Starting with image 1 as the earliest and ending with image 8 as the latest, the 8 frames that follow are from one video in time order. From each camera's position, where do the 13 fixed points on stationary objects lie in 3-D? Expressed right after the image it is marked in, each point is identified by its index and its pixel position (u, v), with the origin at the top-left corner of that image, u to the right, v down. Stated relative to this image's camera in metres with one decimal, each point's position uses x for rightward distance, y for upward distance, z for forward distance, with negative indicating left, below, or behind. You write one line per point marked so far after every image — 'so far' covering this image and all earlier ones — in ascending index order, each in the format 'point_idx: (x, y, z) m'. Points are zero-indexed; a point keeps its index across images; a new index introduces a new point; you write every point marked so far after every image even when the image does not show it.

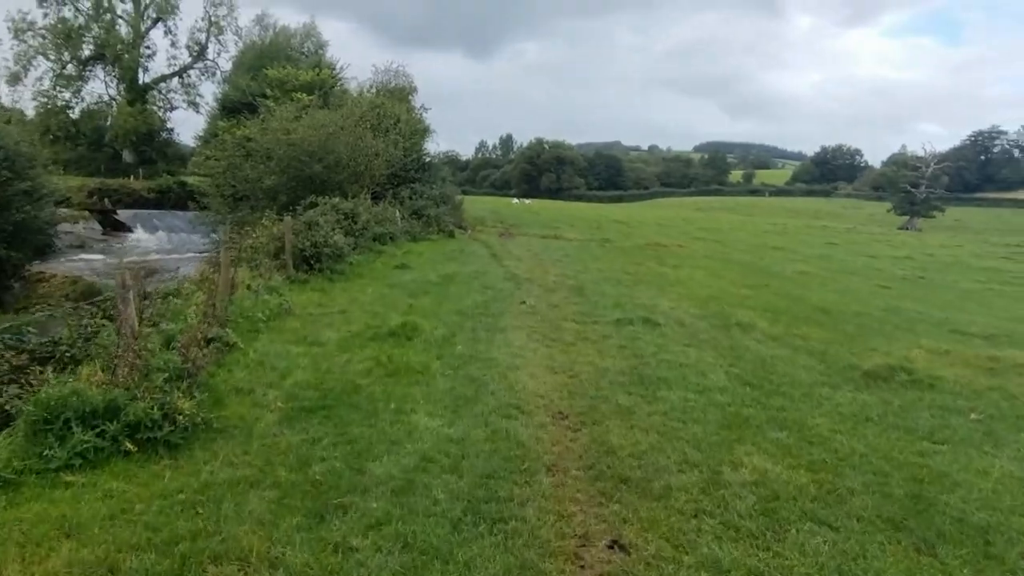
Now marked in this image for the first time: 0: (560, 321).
0: (+0.9, +0.2, +18.2) m
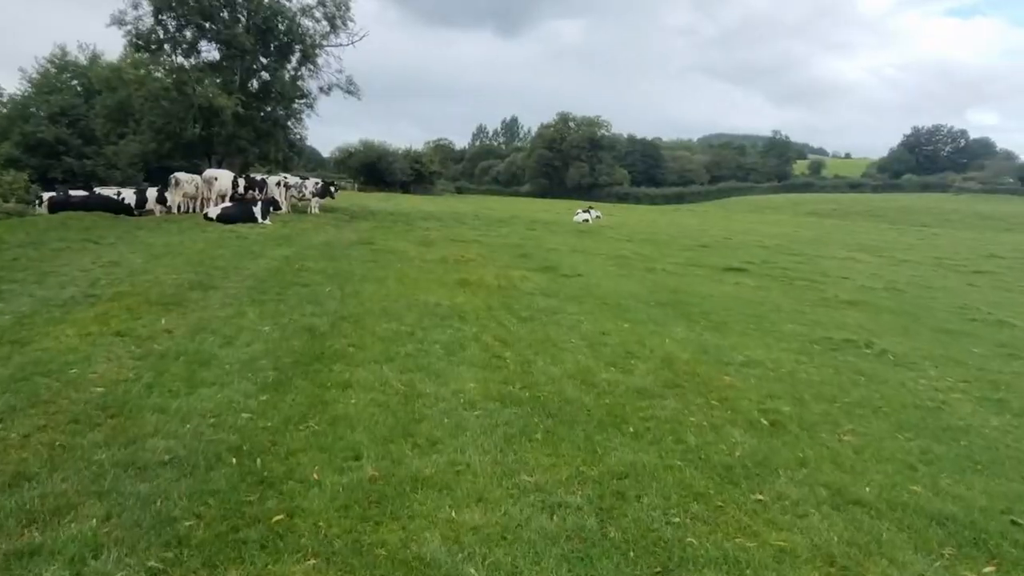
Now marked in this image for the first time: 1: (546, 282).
0: (+2.4, -0.2, +17.1) m
1: (+0.9, +0.1, +18.8) m
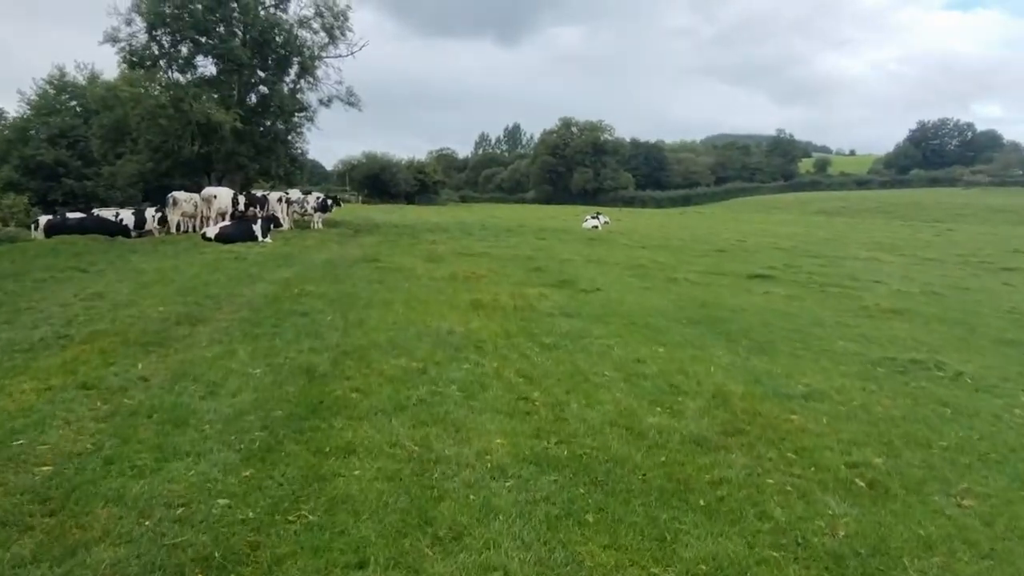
0: (+2.7, -0.5, +15.7) m
1: (+1.2, -0.3, +17.4) m
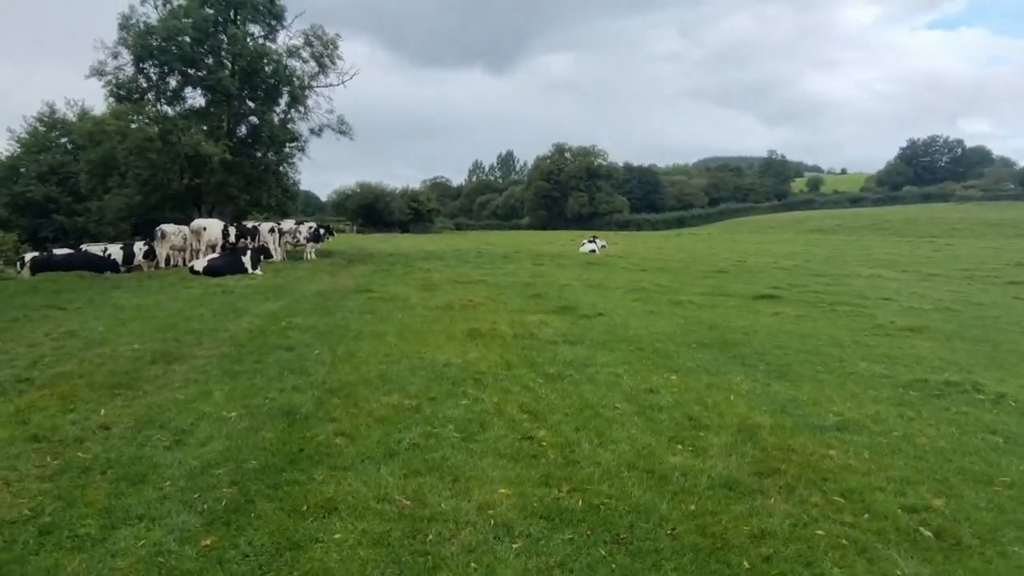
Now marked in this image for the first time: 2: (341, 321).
0: (+2.7, -1.0, +14.9) m
1: (+1.2, -0.8, +16.6) m
2: (-3.7, -0.7, +16.1) m
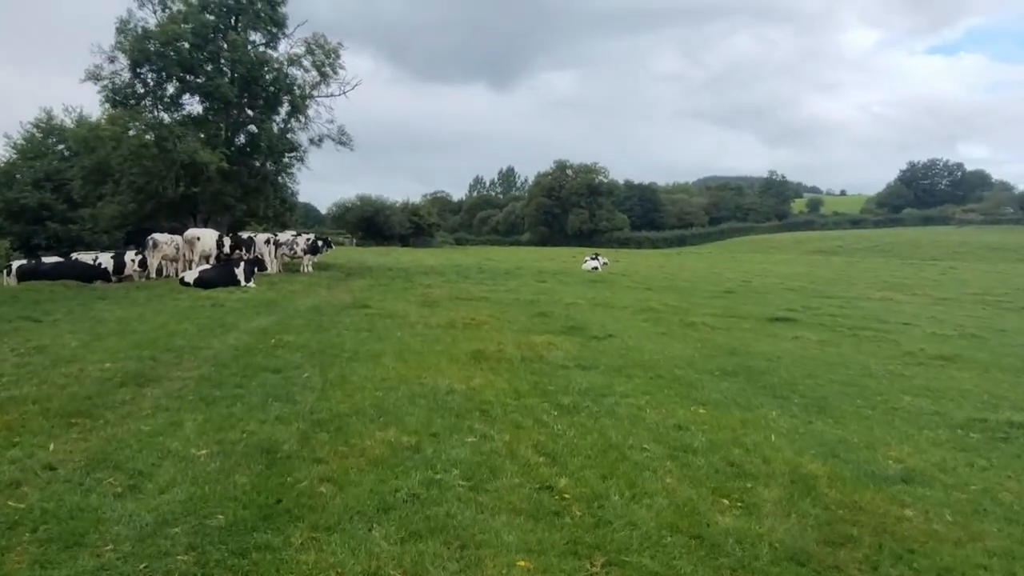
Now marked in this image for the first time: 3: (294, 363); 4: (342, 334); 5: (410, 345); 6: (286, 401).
0: (+2.9, -1.4, +13.8) m
1: (+1.3, -1.3, +15.5) m
2: (-3.6, -1.0, +15.0) m
3: (-3.5, -1.2, +12.1) m
4: (-3.7, -1.0, +16.1) m
5: (-2.0, -1.1, +14.8) m
6: (-2.9, -1.4, +9.5) m
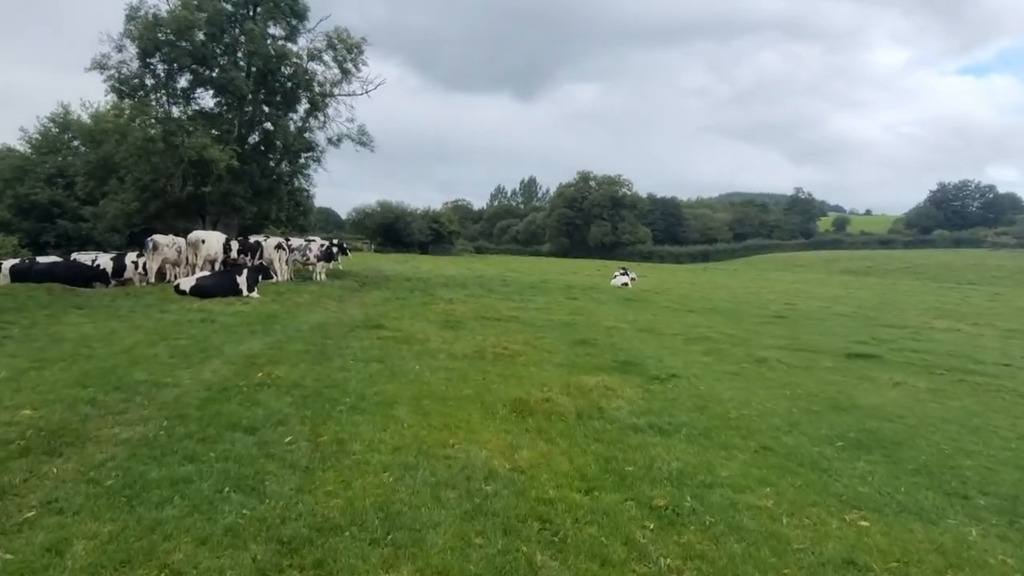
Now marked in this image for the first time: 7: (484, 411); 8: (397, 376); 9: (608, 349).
0: (+3.6, -2.0, +10.6) m
1: (+2.1, -1.8, +12.3) m
2: (-2.8, -1.4, +11.9) m
3: (-2.8, -1.5, +9.0) m
4: (-2.9, -1.4, +13.1) m
5: (-1.2, -1.5, +11.7) m
6: (-2.2, -1.7, +6.4) m
7: (-0.4, -1.7, +10.2) m
8: (-2.0, -1.5, +12.6) m
9: (+2.3, -1.5, +18.1) m
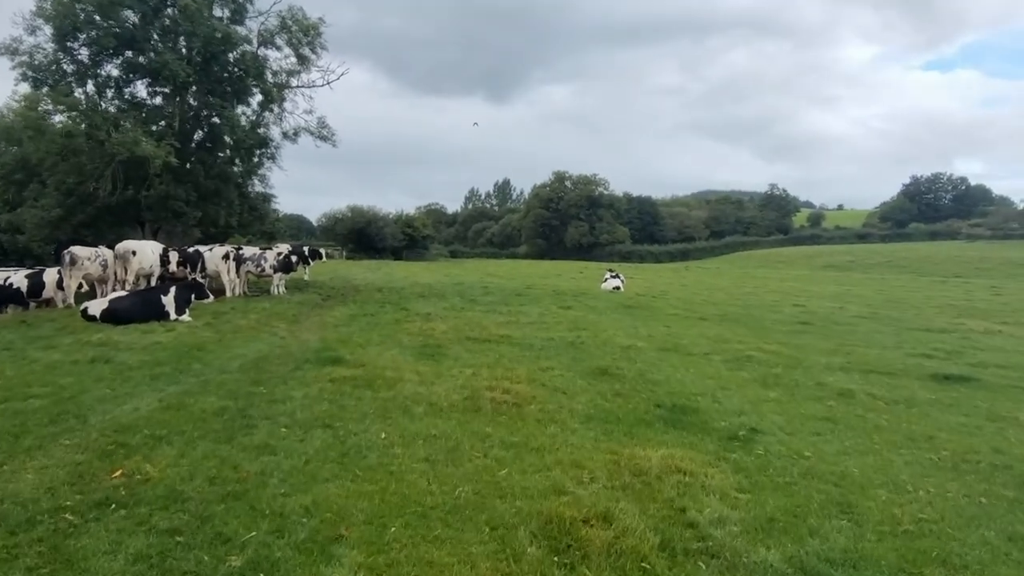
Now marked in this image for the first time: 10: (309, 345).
0: (+3.9, -2.2, +6.1) m
1: (+2.3, -2.0, +7.8) m
2: (-2.6, -1.8, +7.3) m
3: (-2.5, -1.9, +4.4) m
4: (-2.7, -1.8, +8.4) m
5: (-1.0, -1.9, +7.1) m
6: (-1.8, -2.1, +1.8) m
7: (-0.1, -2.0, +5.6) m
8: (-1.8, -1.8, +8.0) m
9: (+2.4, -1.7, +13.6) m
10: (-4.7, -1.3, +17.1) m
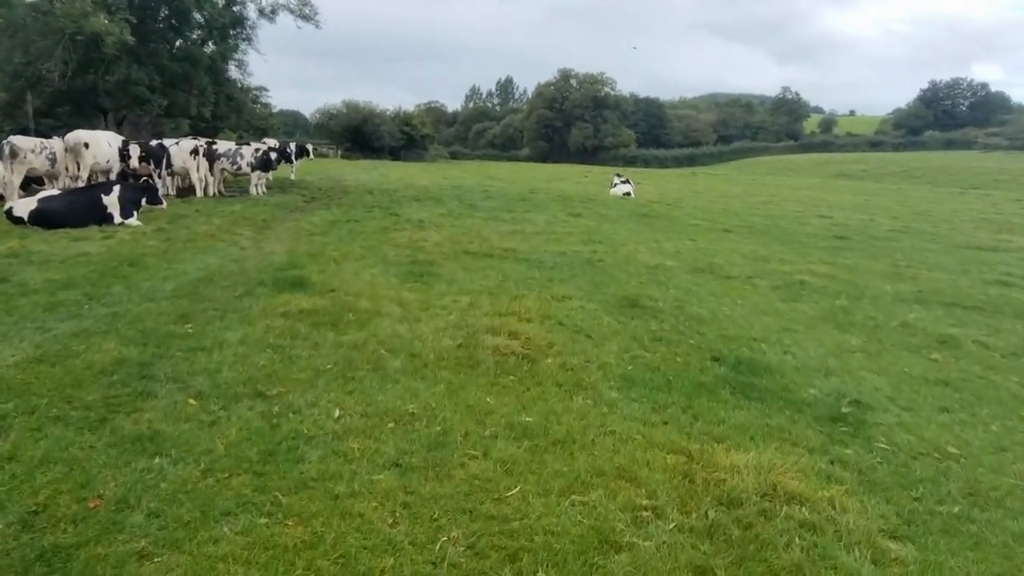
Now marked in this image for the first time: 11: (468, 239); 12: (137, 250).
0: (+4.0, -1.9, +3.3) m
1: (+2.4, -1.5, +5.0) m
2: (-2.5, -1.3, +4.4) m
3: (-2.4, -1.7, +1.5) m
4: (-2.6, -1.1, +5.5) m
5: (-0.9, -1.4, +4.3) m
6: (-1.7, -2.3, -1.0) m
7: (0.0, -1.7, +2.8) m
8: (-1.7, -1.2, +5.1) m
9: (+2.5, -0.5, +10.6) m
10: (-4.6, +0.5, +14.1) m
11: (-1.0, +1.2, +18.5) m
12: (-7.2, +0.8, +14.2) m
